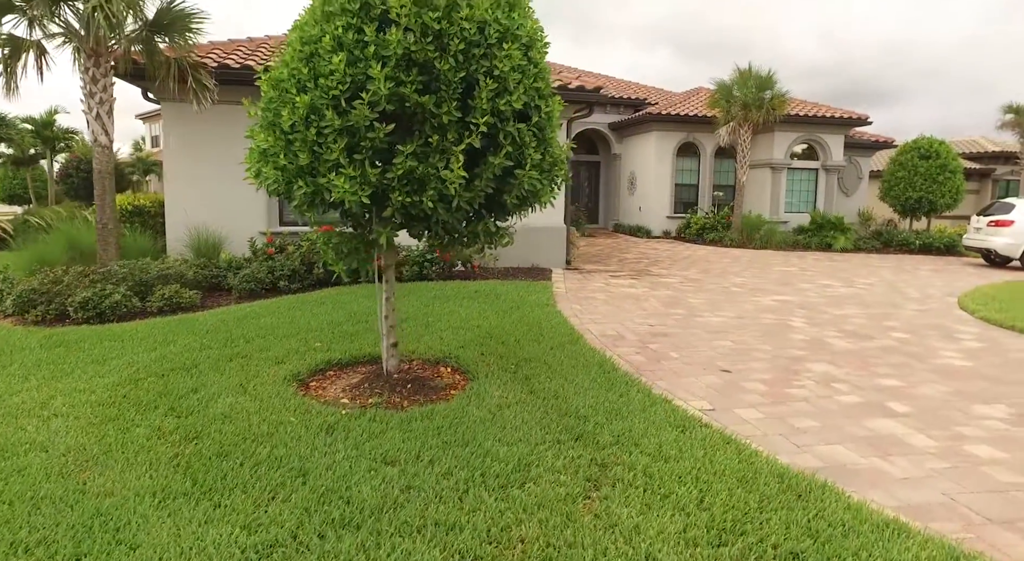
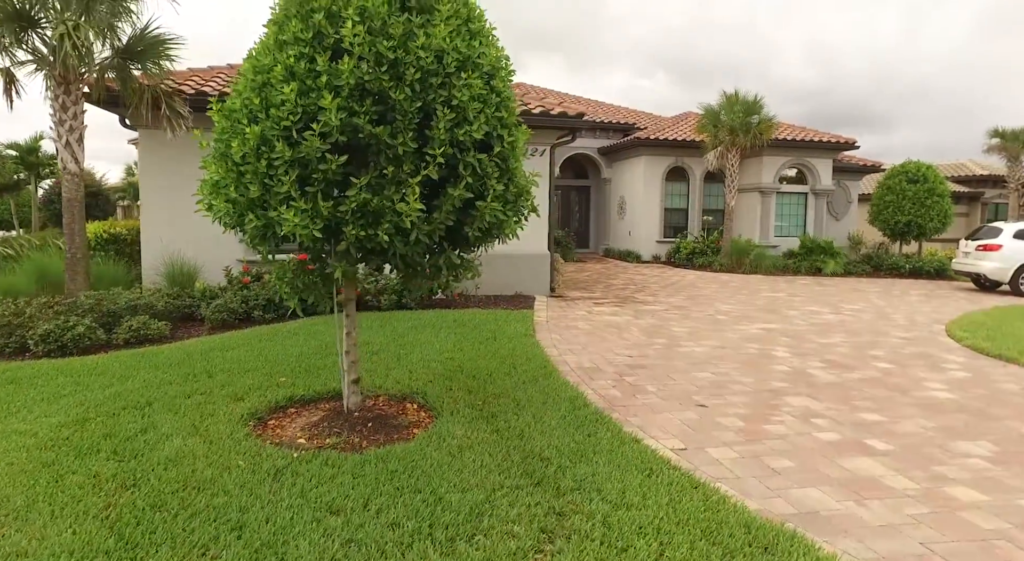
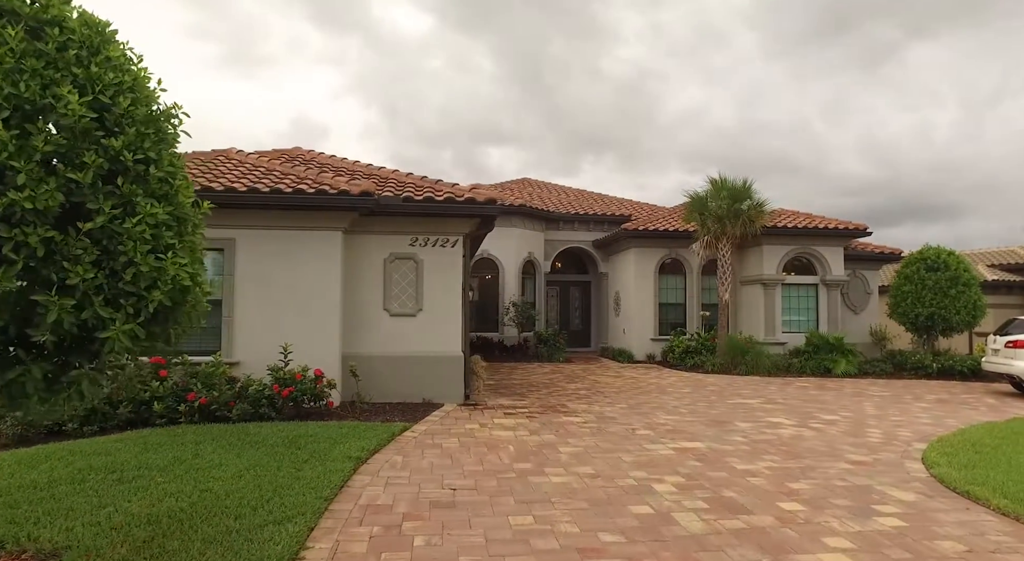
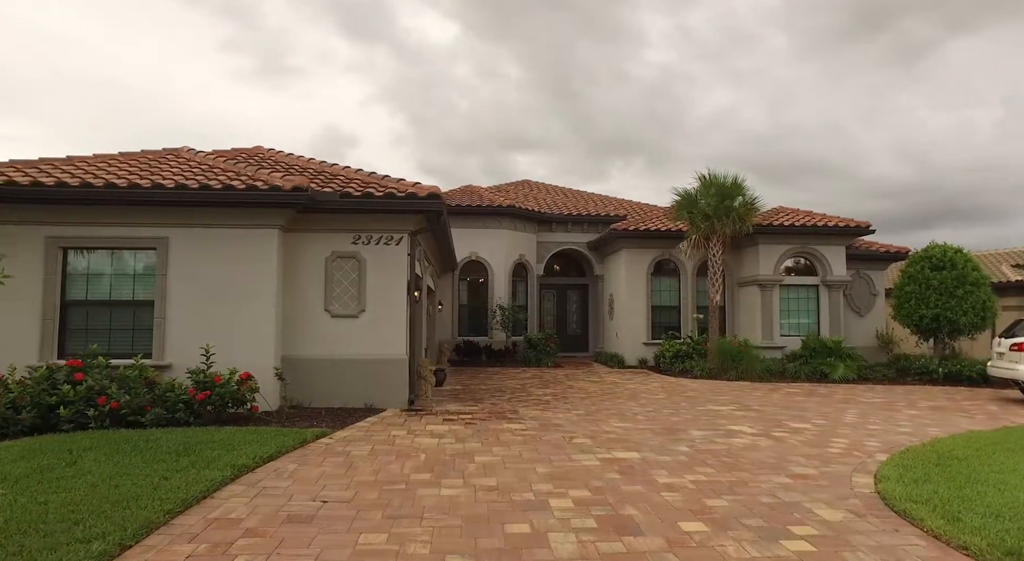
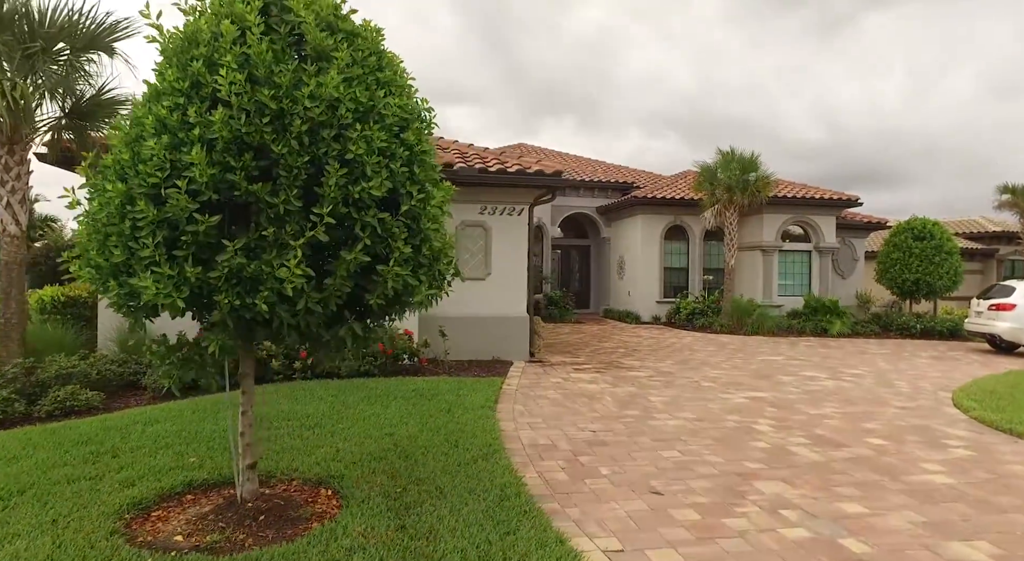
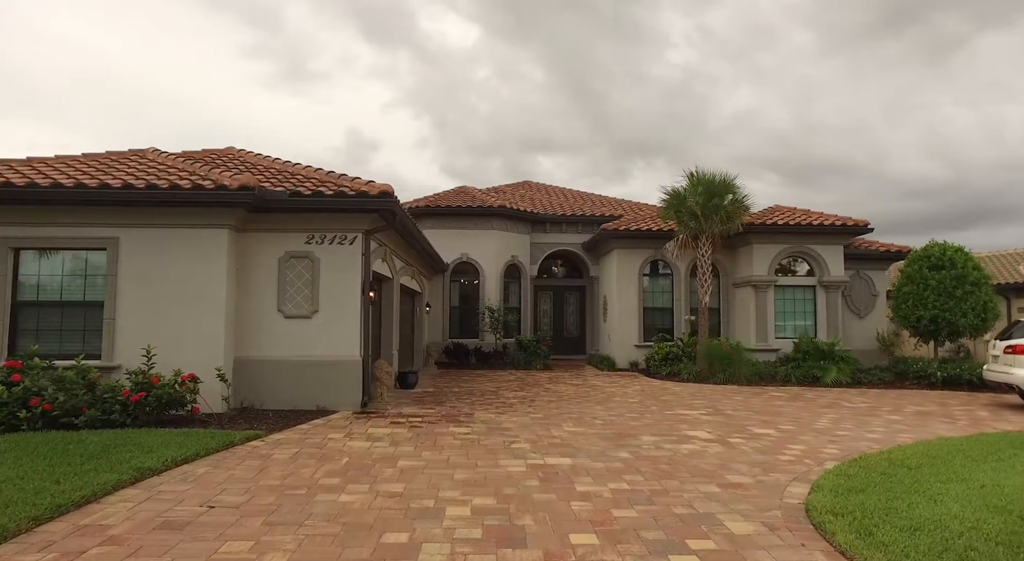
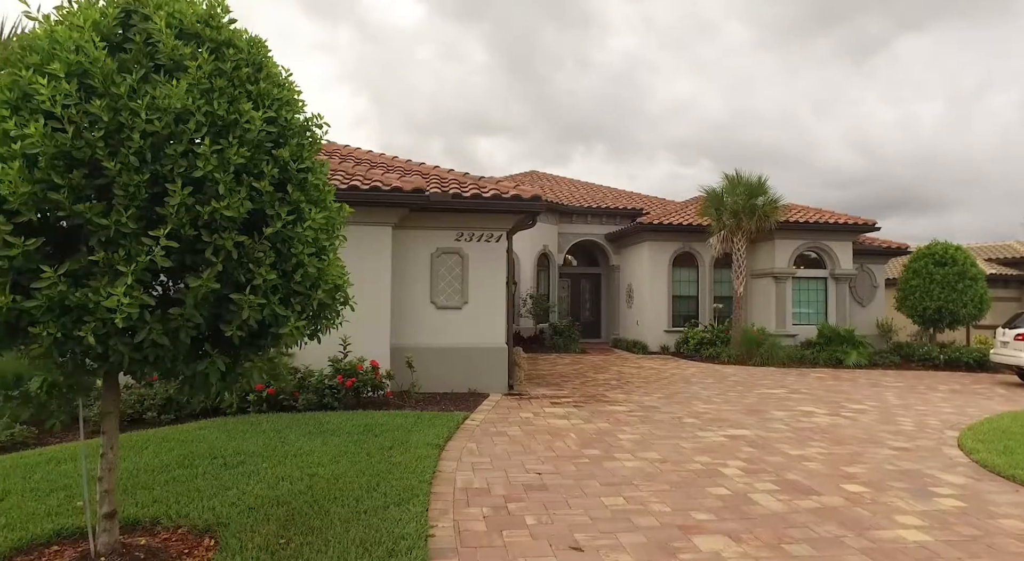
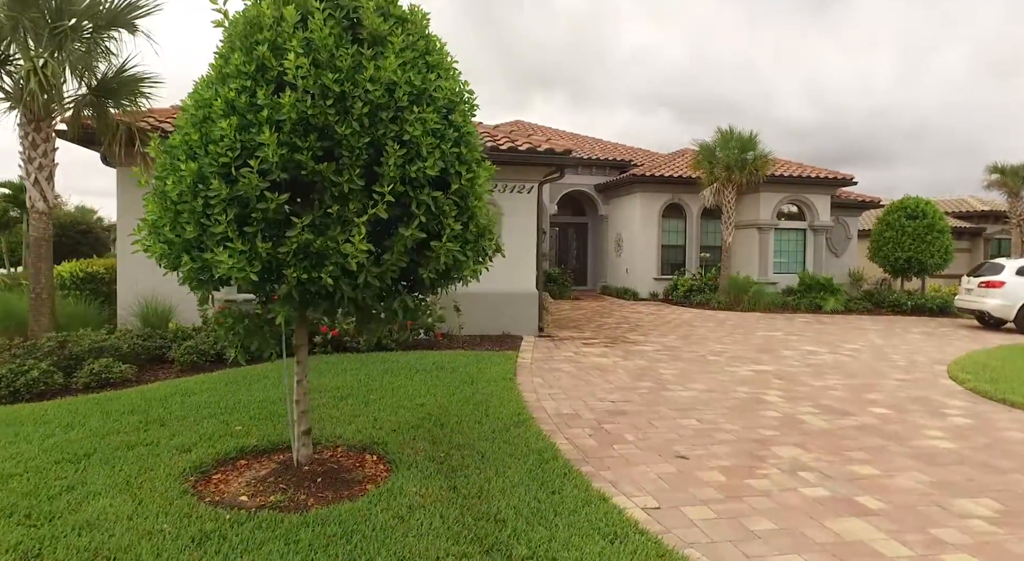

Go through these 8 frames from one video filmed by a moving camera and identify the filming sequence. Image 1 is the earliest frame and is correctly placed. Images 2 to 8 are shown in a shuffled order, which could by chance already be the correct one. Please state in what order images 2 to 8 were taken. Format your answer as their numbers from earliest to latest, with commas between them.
2, 8, 5, 7, 3, 4, 6
